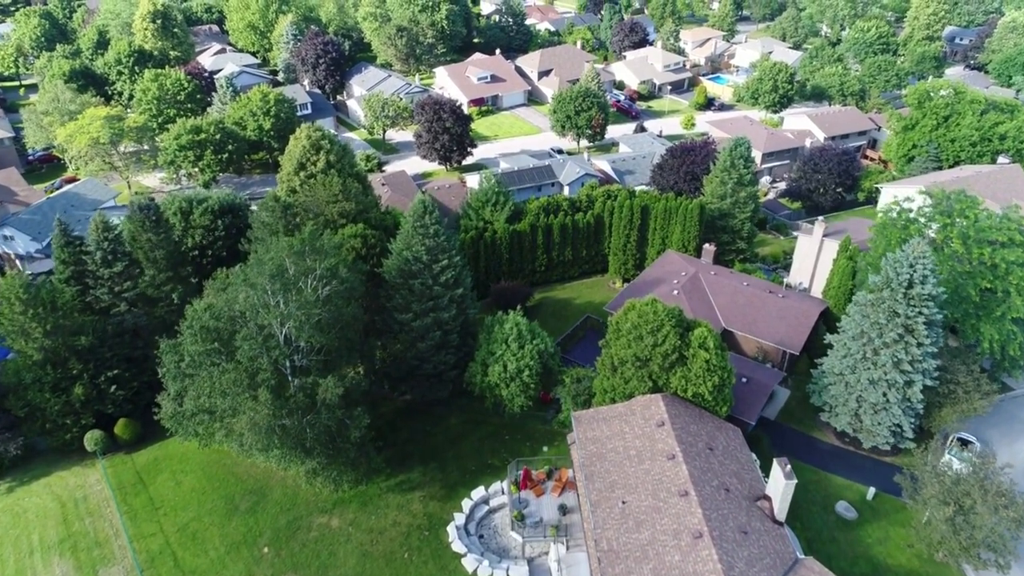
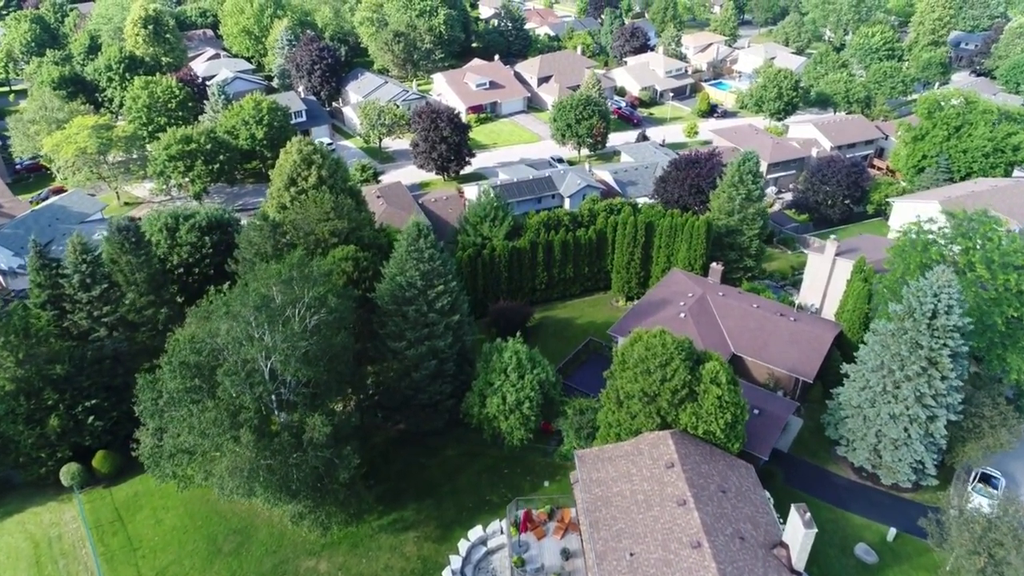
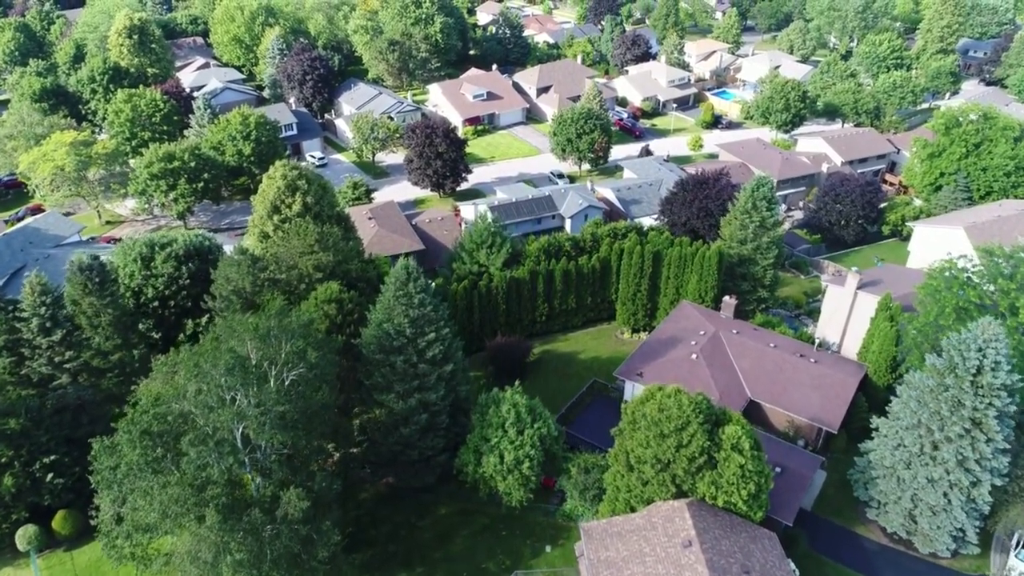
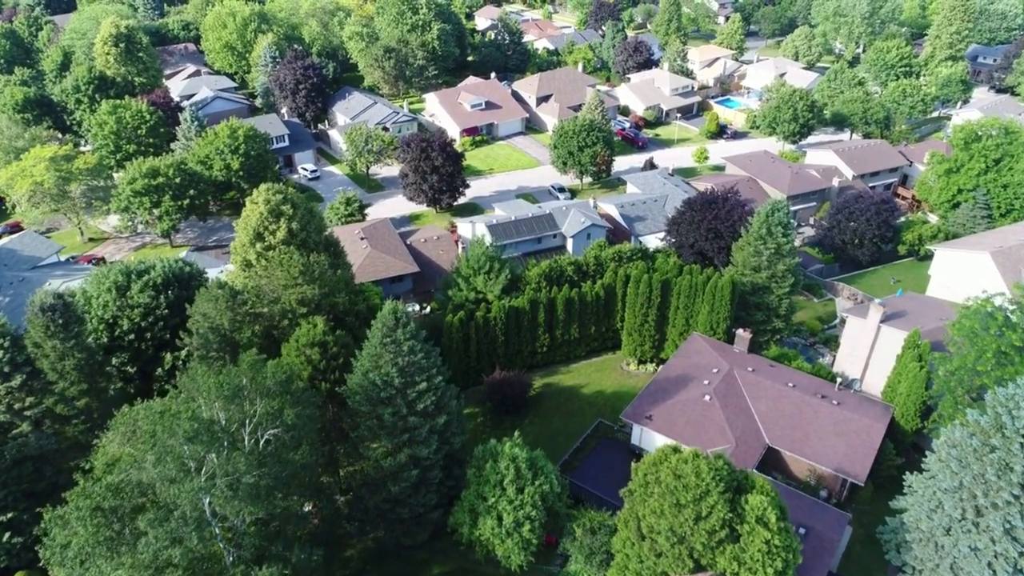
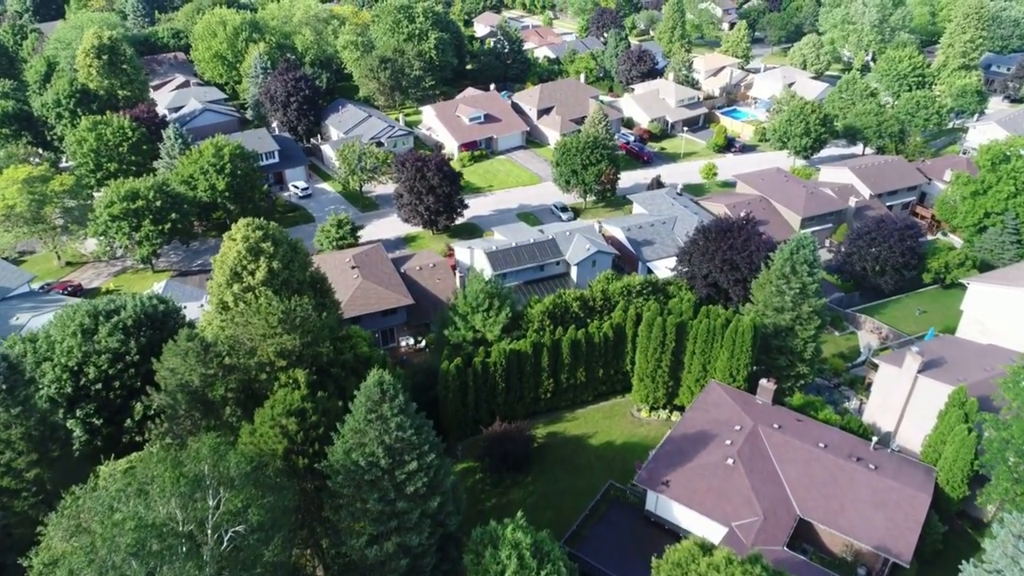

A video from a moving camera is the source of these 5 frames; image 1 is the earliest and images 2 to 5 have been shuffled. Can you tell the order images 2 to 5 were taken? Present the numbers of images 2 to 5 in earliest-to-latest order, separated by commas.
2, 3, 4, 5
